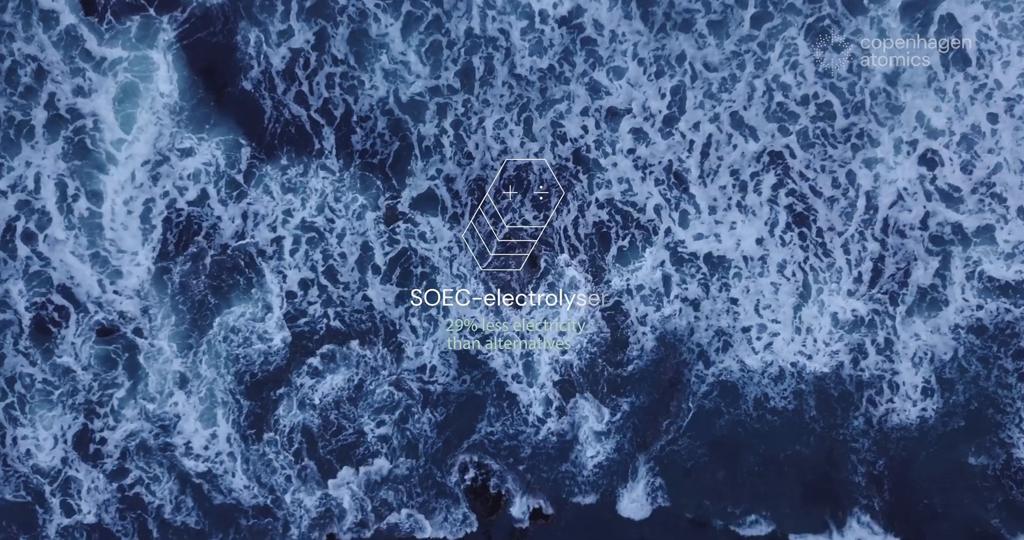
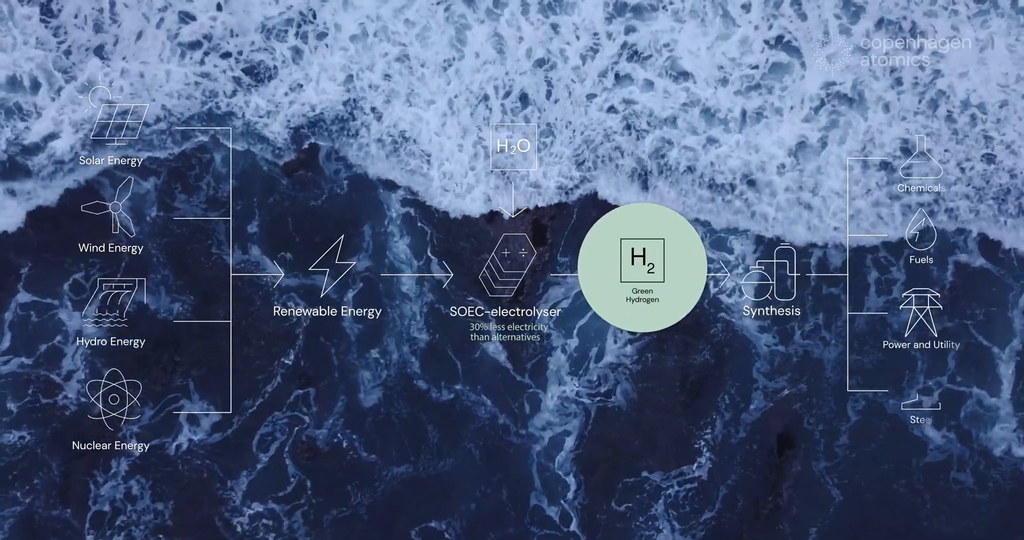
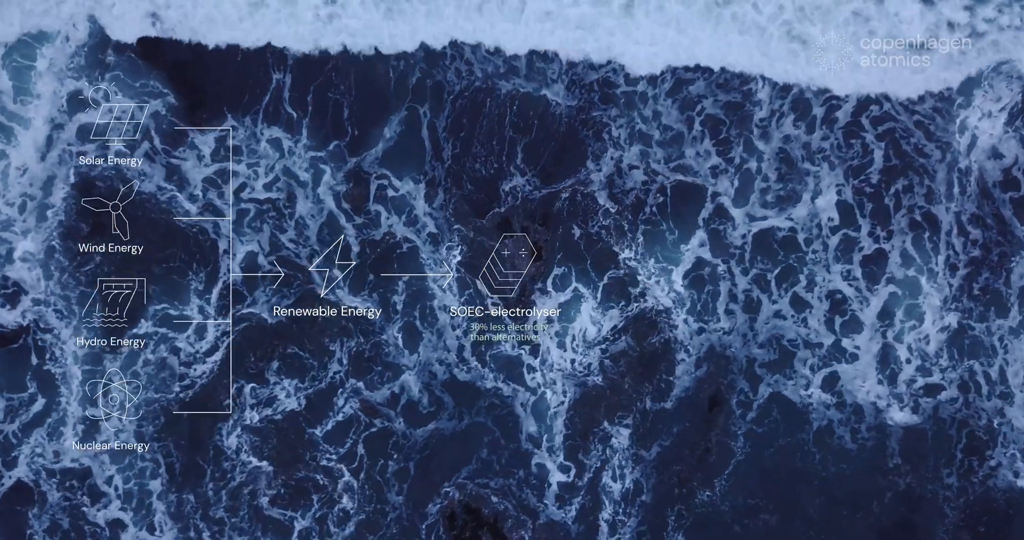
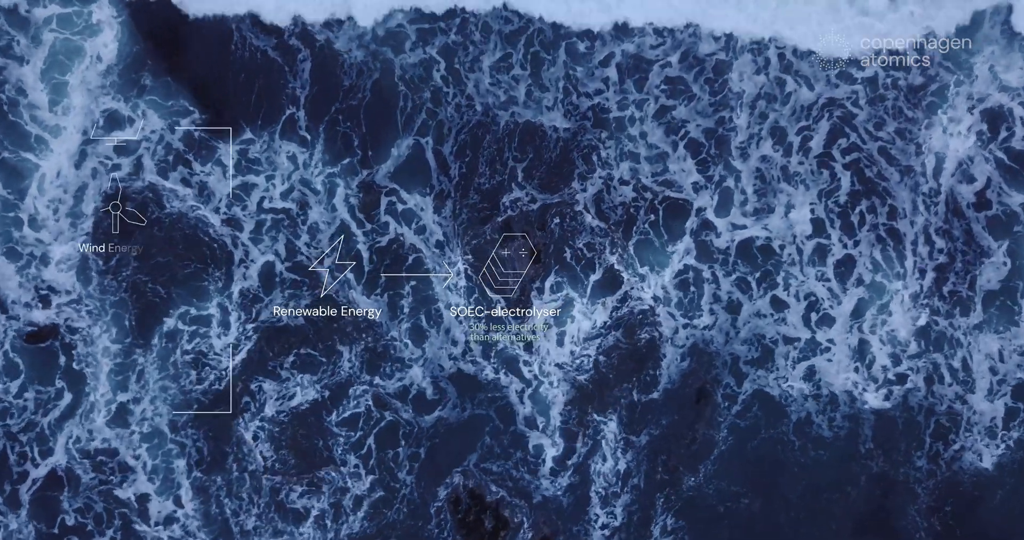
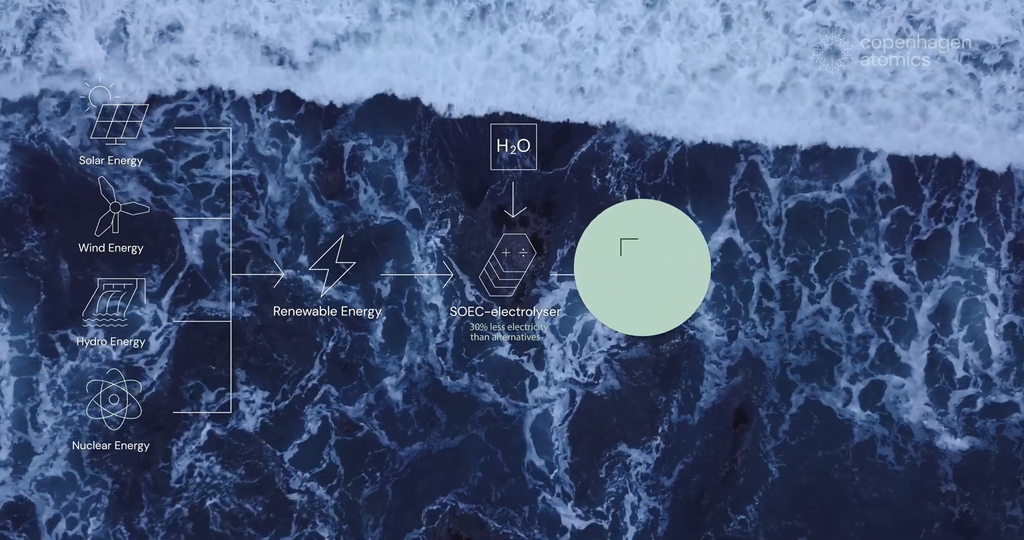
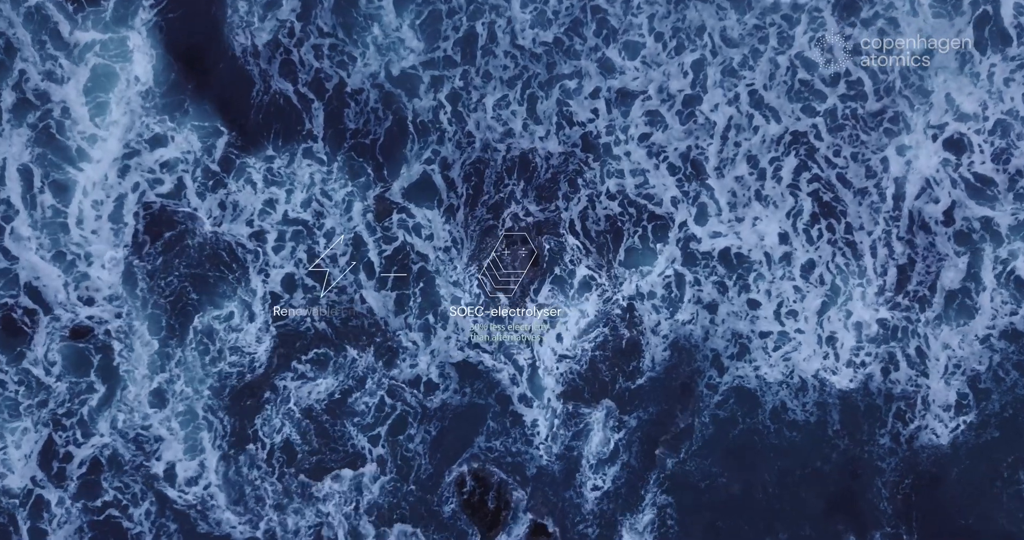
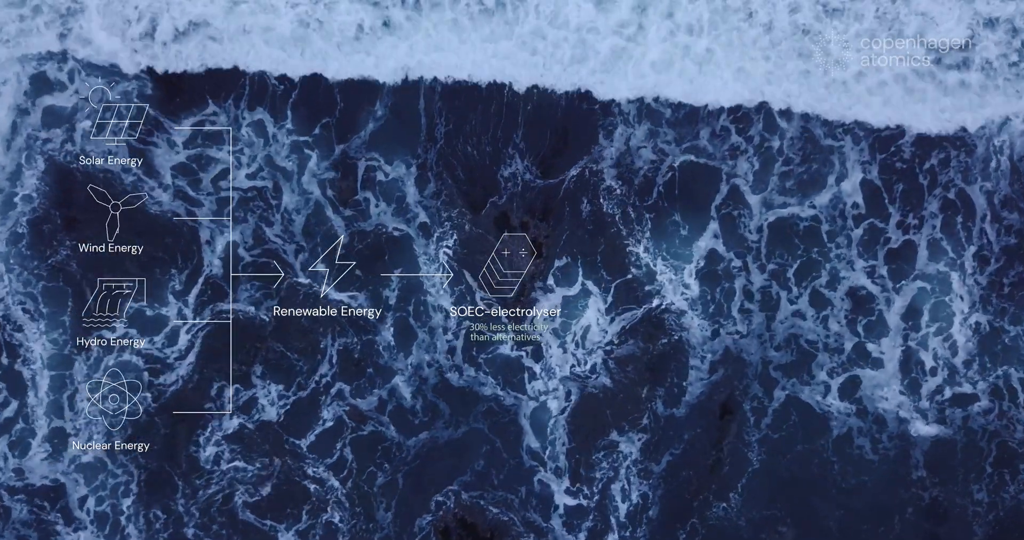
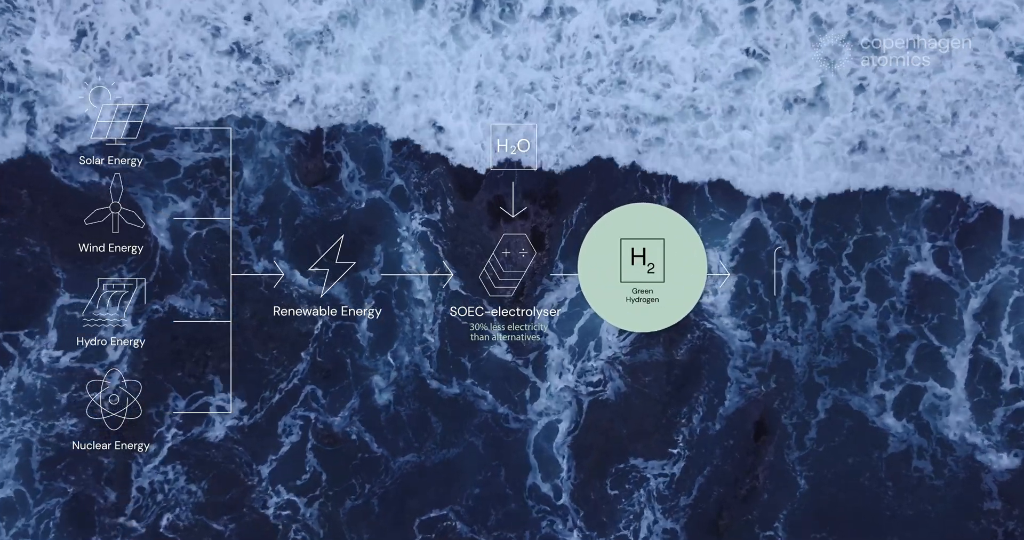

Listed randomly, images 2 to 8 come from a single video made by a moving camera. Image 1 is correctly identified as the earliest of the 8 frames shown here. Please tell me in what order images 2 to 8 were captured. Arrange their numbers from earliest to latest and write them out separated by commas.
6, 4, 3, 7, 5, 8, 2
